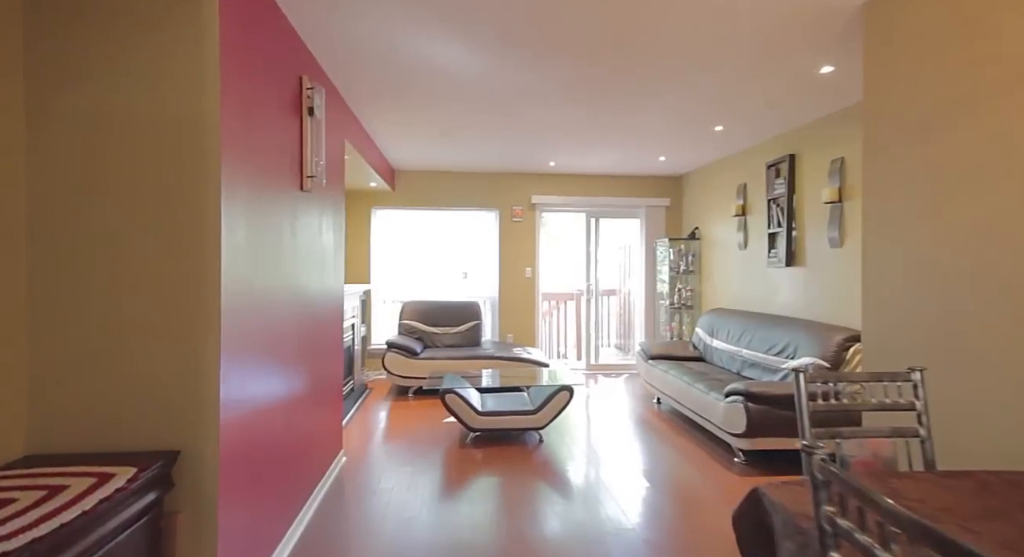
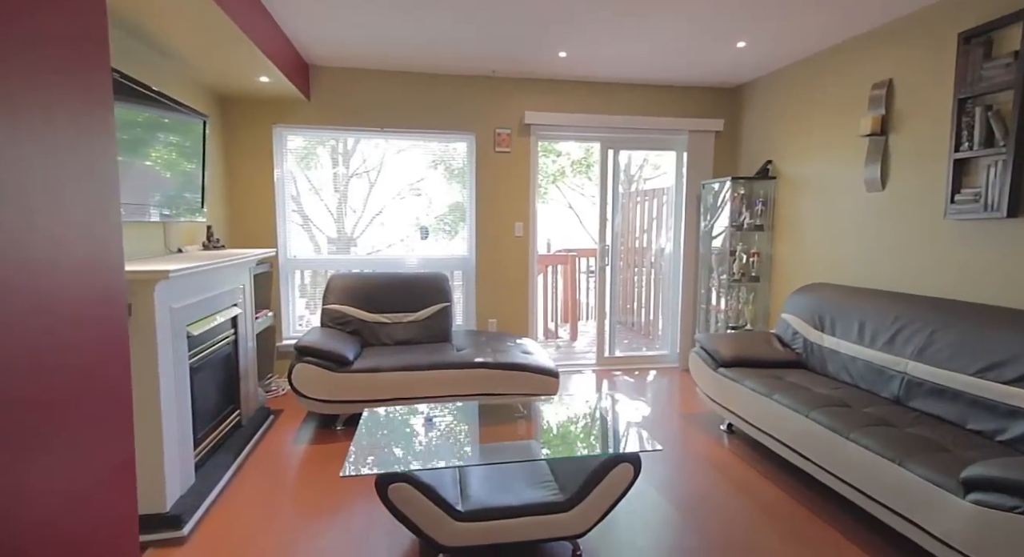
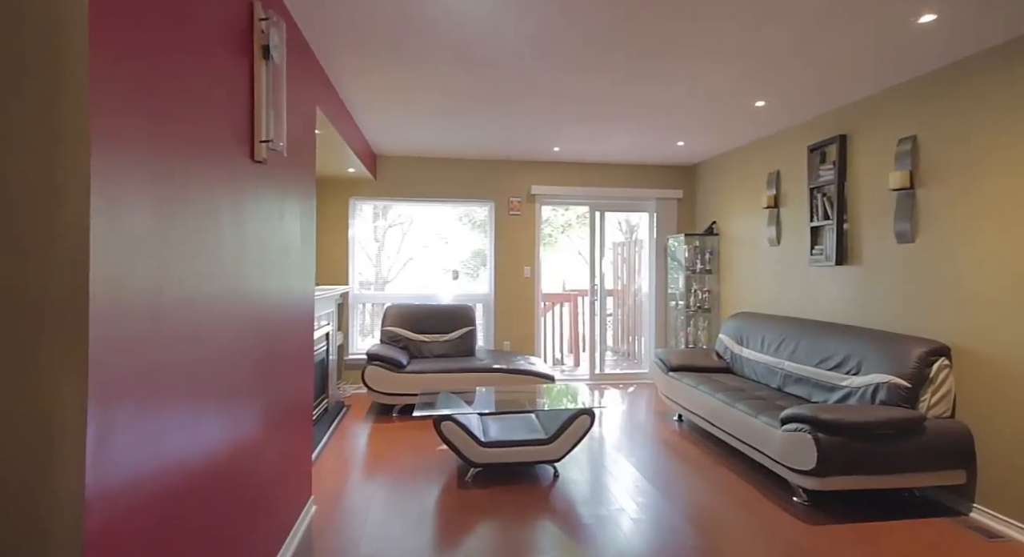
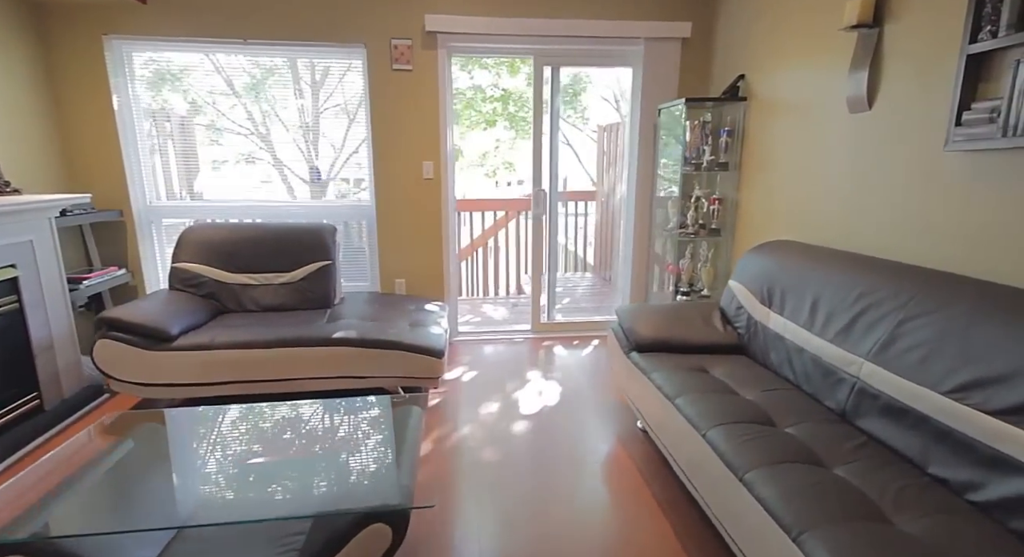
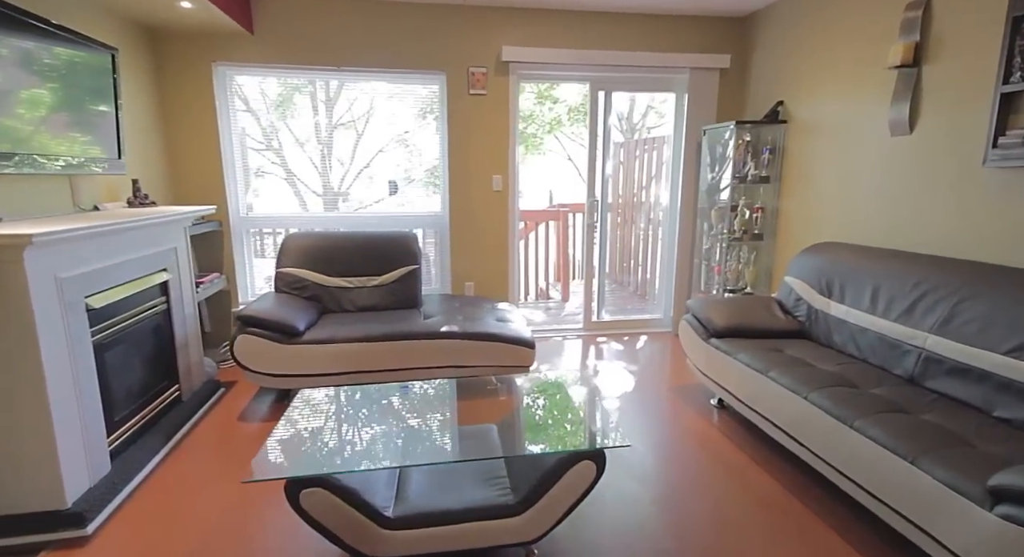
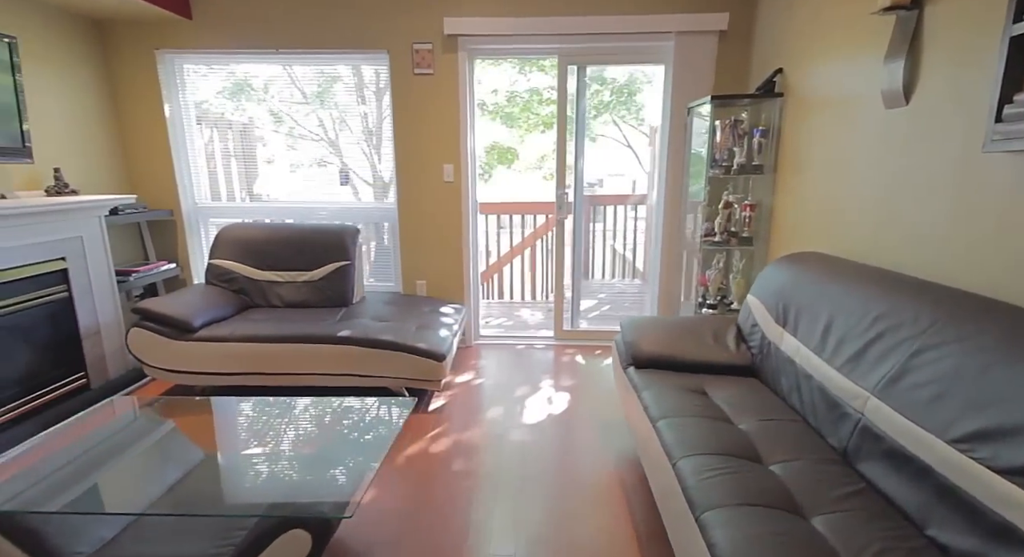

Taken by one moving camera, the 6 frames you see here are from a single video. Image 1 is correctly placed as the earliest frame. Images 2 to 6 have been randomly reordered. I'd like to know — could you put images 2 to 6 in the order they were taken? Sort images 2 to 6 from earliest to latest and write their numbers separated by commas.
3, 2, 5, 4, 6
